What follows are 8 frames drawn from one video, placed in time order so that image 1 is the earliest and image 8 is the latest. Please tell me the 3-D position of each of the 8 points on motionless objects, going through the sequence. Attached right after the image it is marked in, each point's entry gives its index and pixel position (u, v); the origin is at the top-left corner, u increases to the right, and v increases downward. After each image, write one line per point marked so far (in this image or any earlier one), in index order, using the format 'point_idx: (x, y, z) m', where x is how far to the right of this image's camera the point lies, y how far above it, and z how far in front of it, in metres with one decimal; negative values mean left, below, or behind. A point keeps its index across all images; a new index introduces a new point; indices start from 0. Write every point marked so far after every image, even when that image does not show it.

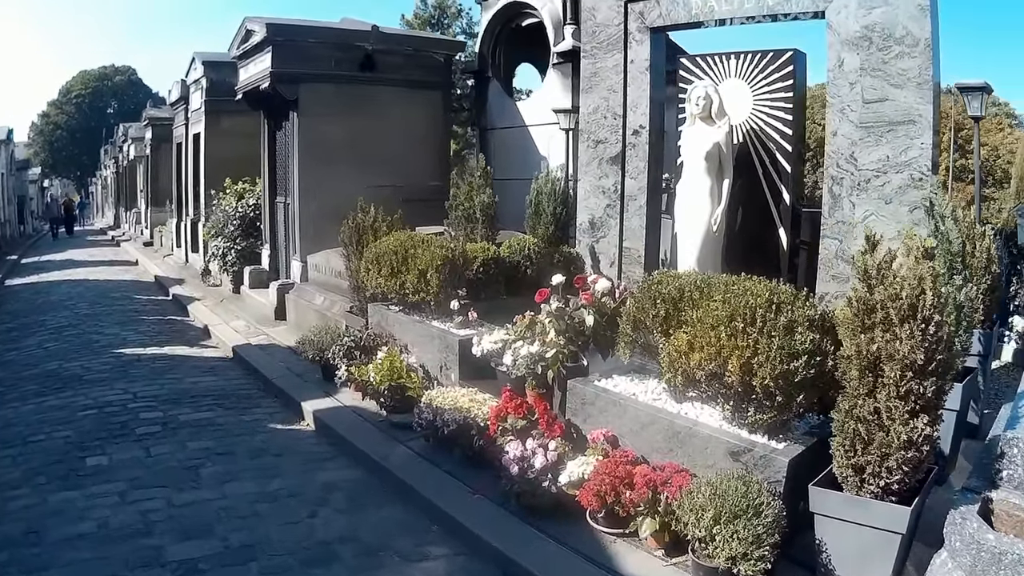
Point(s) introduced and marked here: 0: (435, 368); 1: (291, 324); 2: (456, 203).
0: (-0.7, -0.7, +5.9) m
1: (-2.6, -0.4, +8.7) m
2: (-0.6, +1.0, +8.0) m
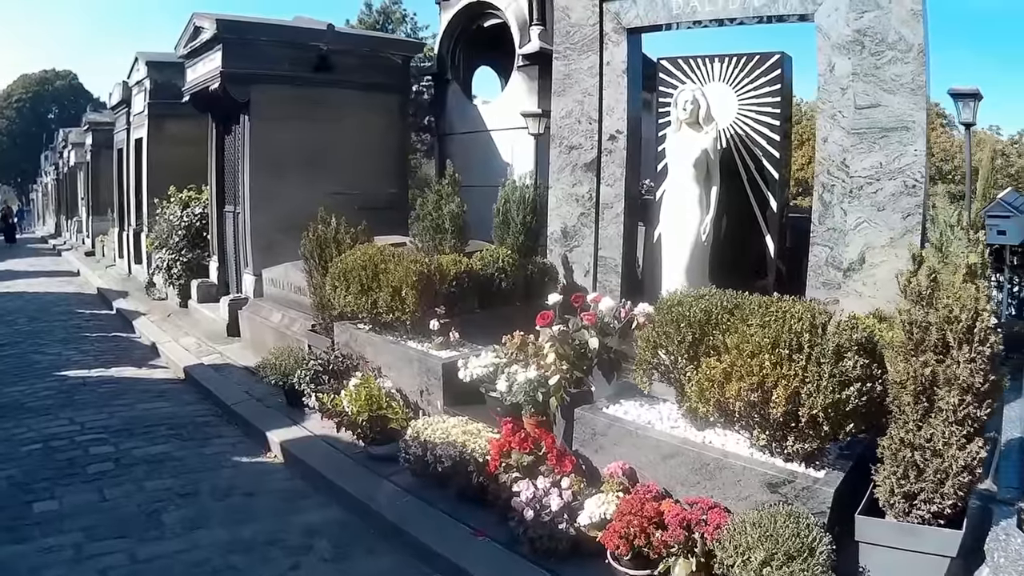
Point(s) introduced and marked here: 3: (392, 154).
0: (-0.8, -0.8, +5.4) m
1: (-3.0, -0.6, +8.1) m
2: (-1.0, +0.8, +7.5) m
3: (-1.6, +1.8, +9.6) m
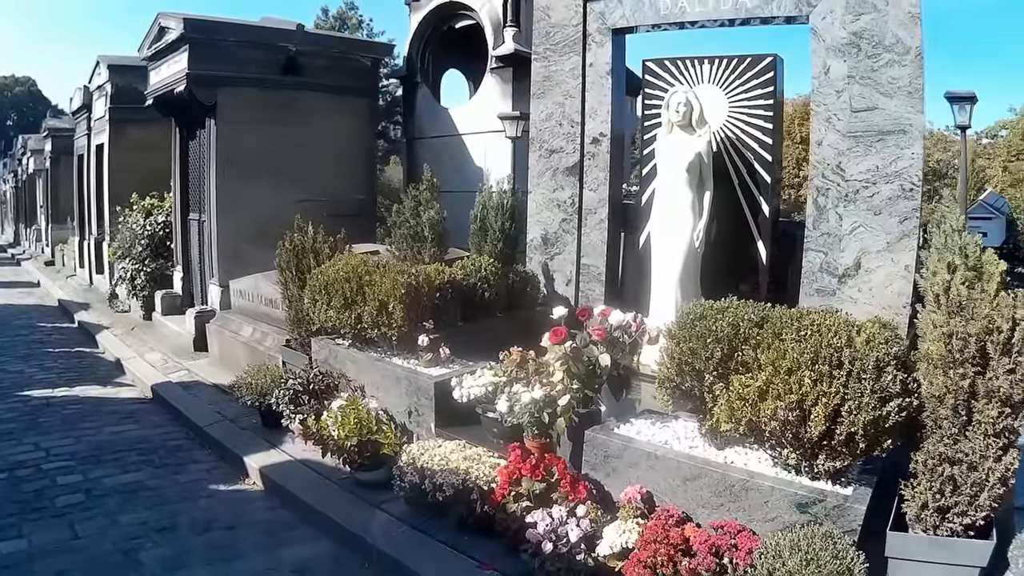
0: (-0.8, -0.9, +5.1) m
1: (-3.2, -0.7, +7.6) m
2: (-1.1, +0.7, +7.2) m
3: (-2.0, +1.7, +9.3) m
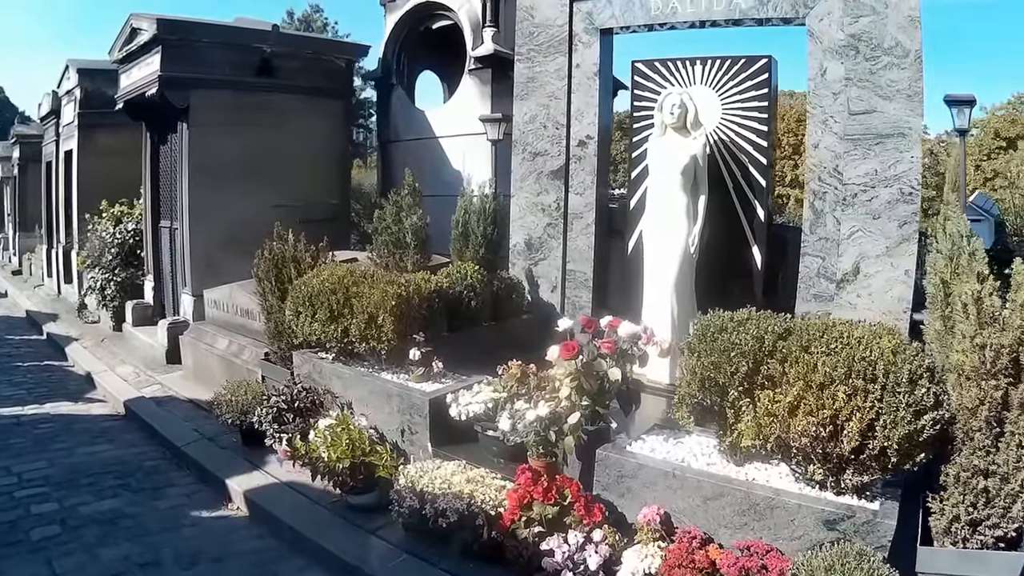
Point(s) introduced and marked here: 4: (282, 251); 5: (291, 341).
0: (-0.8, -1.0, +4.8) m
1: (-3.3, -0.9, +7.2) m
2: (-1.3, +0.6, +6.9) m
3: (-2.2, +1.6, +8.9) m
4: (-1.9, +0.3, +5.8) m
5: (-1.8, -0.4, +5.7) m
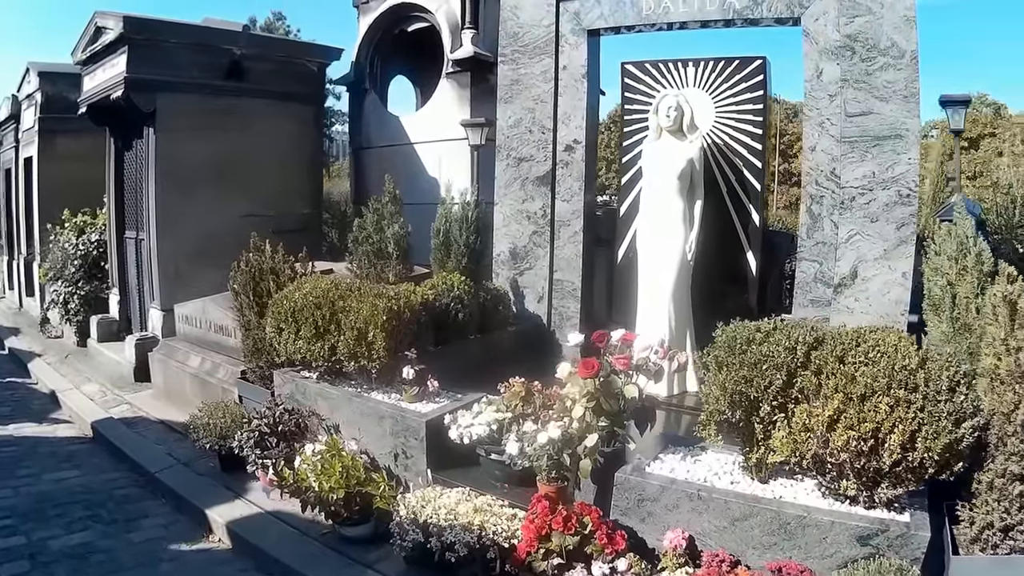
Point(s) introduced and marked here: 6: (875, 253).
0: (-0.8, -1.1, +4.5) m
1: (-3.4, -1.0, +6.8) m
2: (-1.4, +0.5, +6.6) m
3: (-2.5, +1.4, +8.6) m
4: (-2.0, +0.2, +5.5) m
5: (-1.8, -0.5, +5.4) m
6: (+2.7, +0.3, +5.3) m
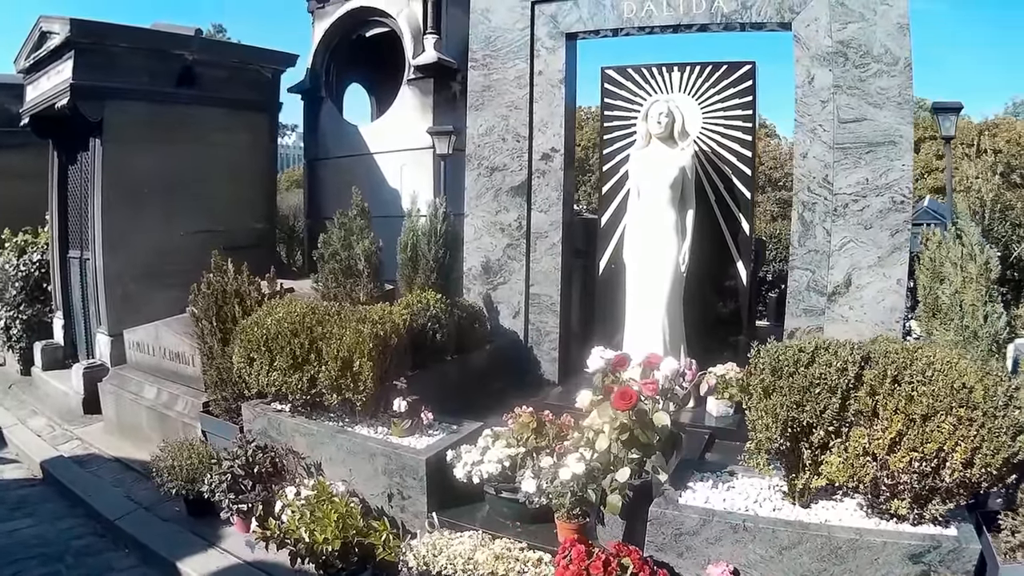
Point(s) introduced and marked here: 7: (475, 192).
0: (-0.8, -1.2, +4.1) m
1: (-3.6, -1.2, +6.1) m
2: (-1.6, +0.3, +6.2) m
3: (-2.9, +1.2, +8.0) m
4: (-2.1, 0.0, +5.0) m
5: (-1.9, -0.7, +4.9) m
6: (+2.7, +0.2, +5.2) m
7: (-0.3, +0.9, +6.7) m
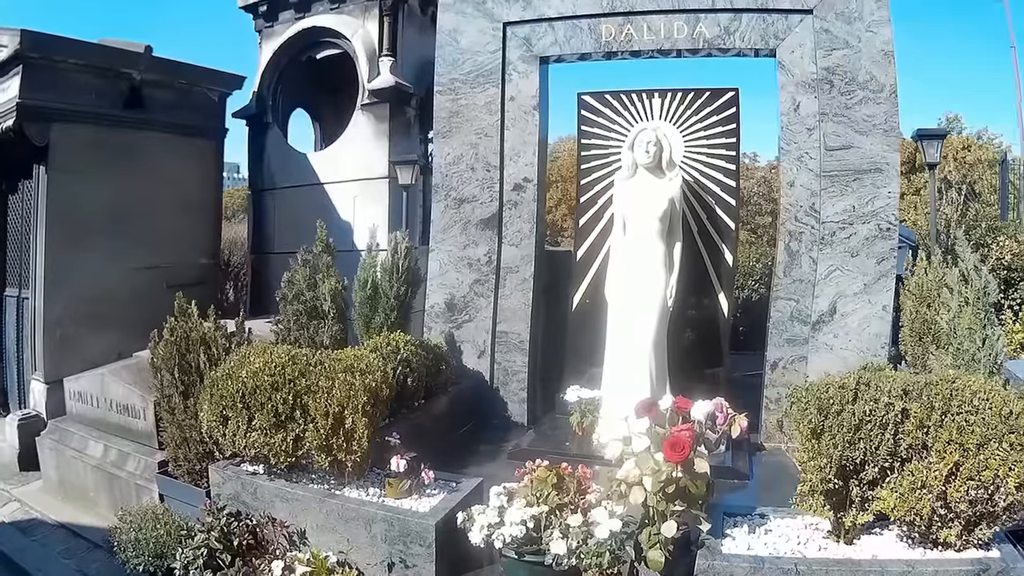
0: (-0.7, -1.5, +3.7) m
1: (-3.7, -1.6, +5.4) m
2: (-1.8, 0.0, +5.7) m
3: (-3.3, +0.8, +7.4) m
4: (-2.1, -0.3, +4.4) m
5: (-1.9, -1.0, +4.3) m
6: (+2.6, 0.0, +5.2) m
7: (-0.6, +0.6, +6.4) m
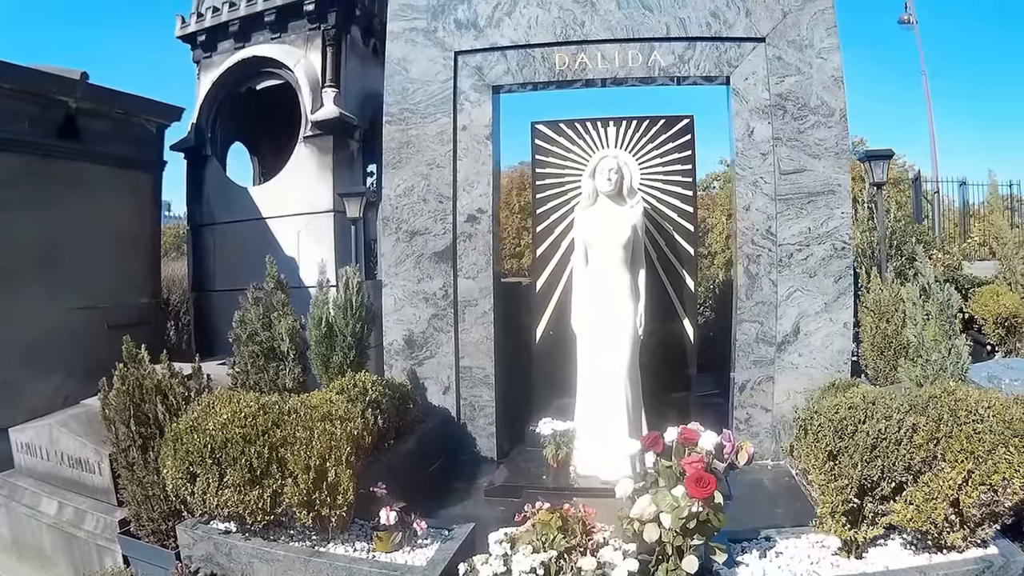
0: (-0.6, -1.7, +3.4) m
1: (-3.8, -2.0, +4.8) m
2: (-2.0, -0.4, +5.3) m
3: (-3.7, +0.3, +6.9) m
4: (-2.2, -0.6, +4.1) m
5: (-1.9, -1.3, +4.0) m
6: (+2.3, -0.1, +5.4) m
7: (-1.0, +0.3, +6.2) m
